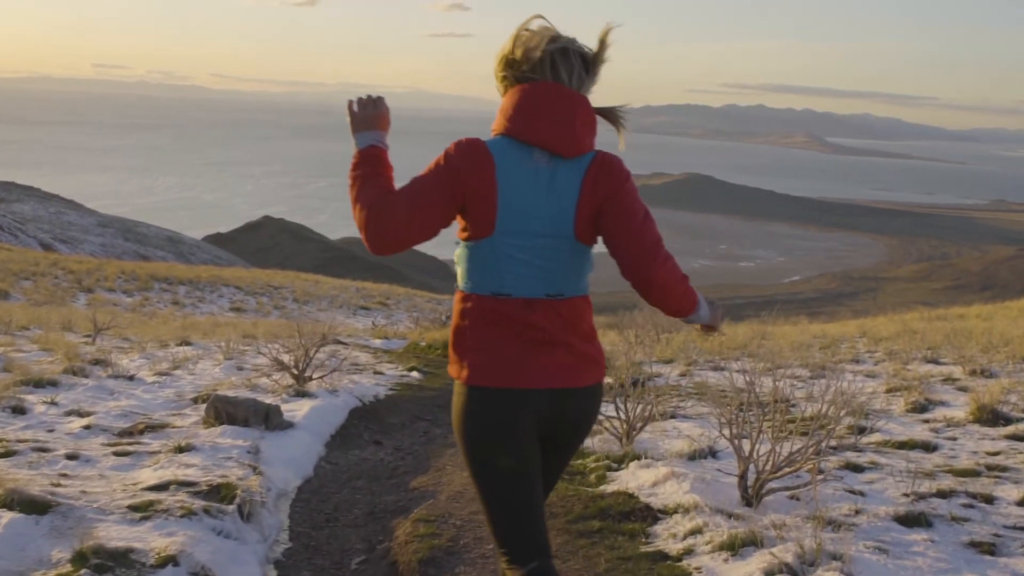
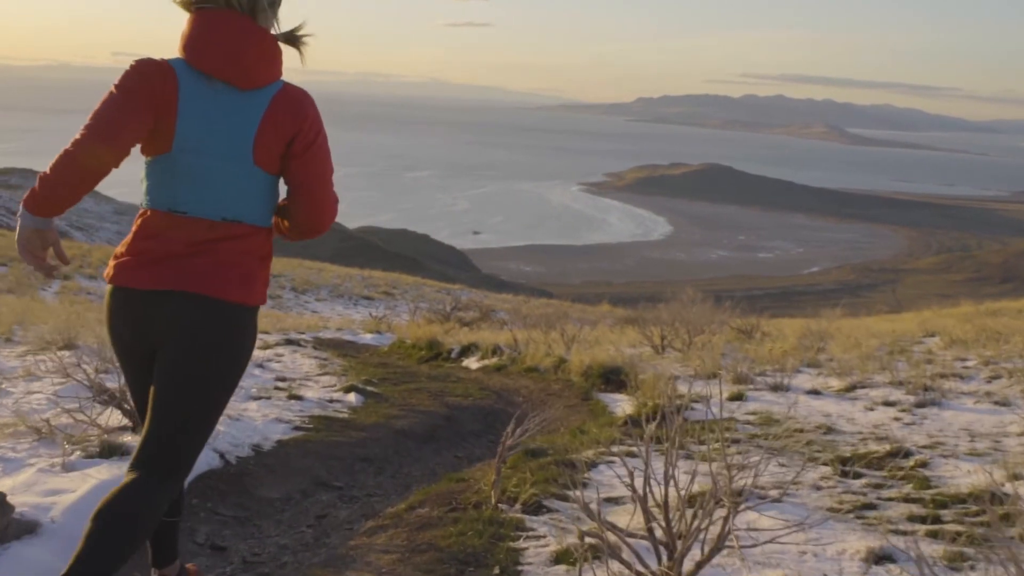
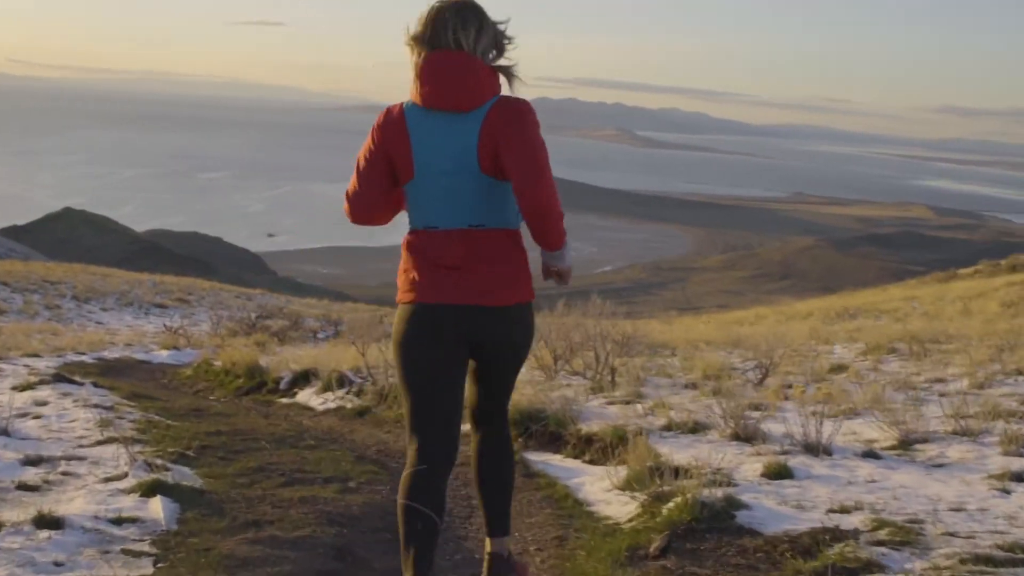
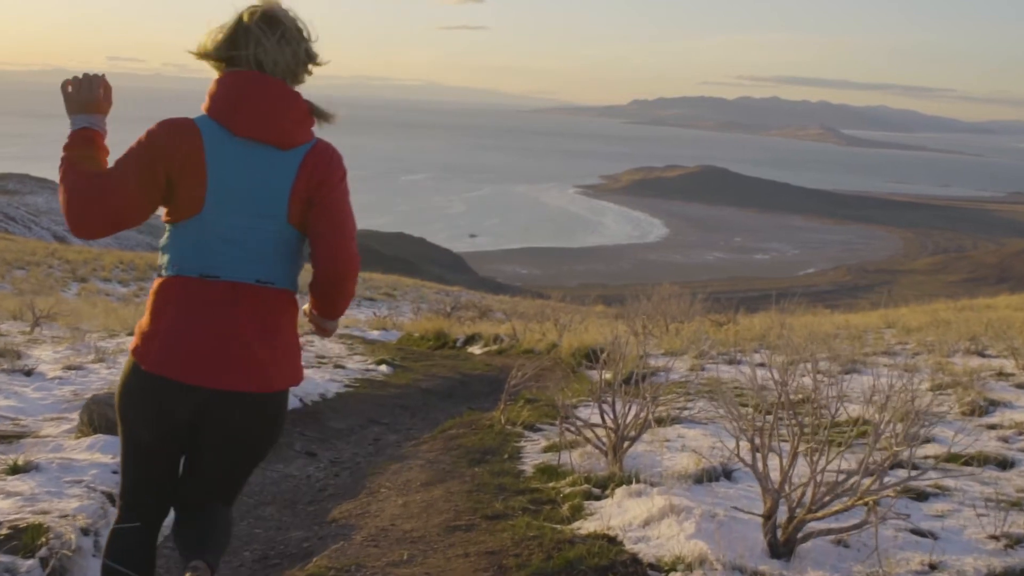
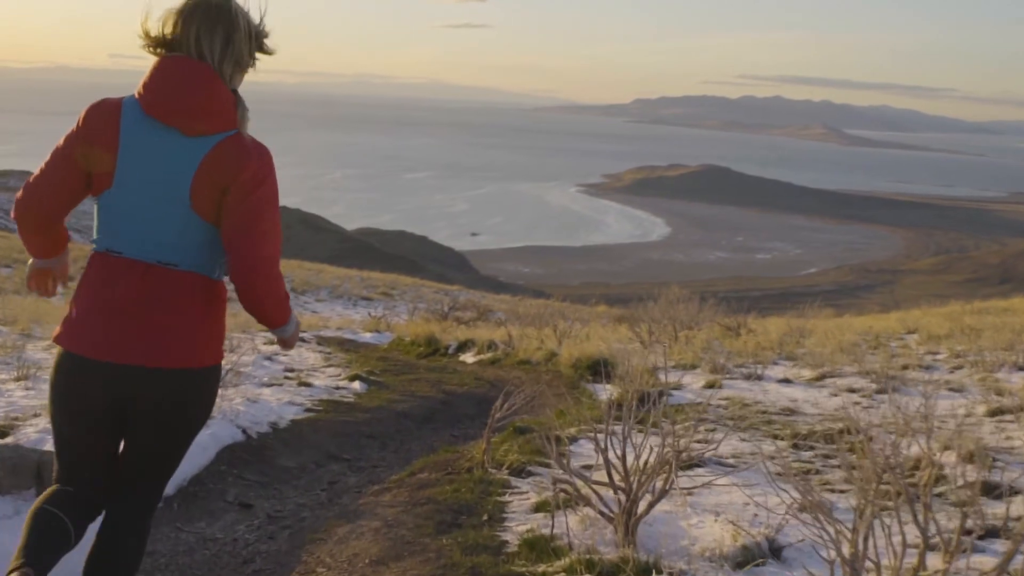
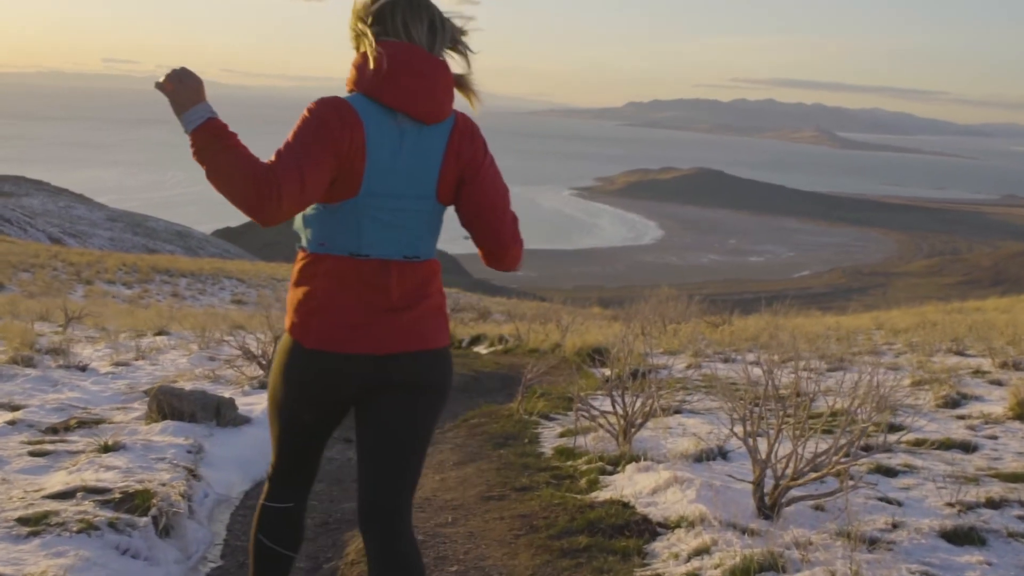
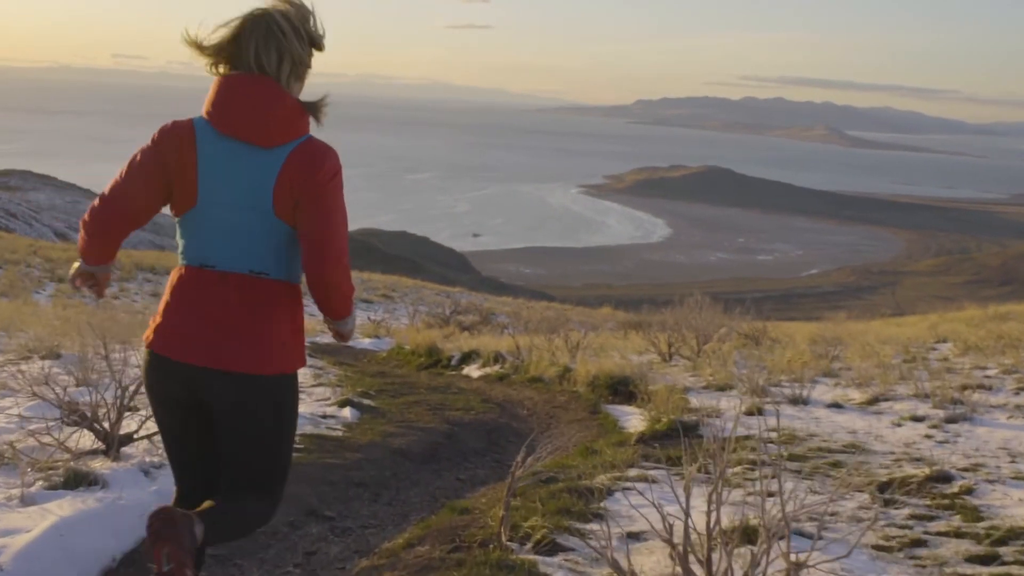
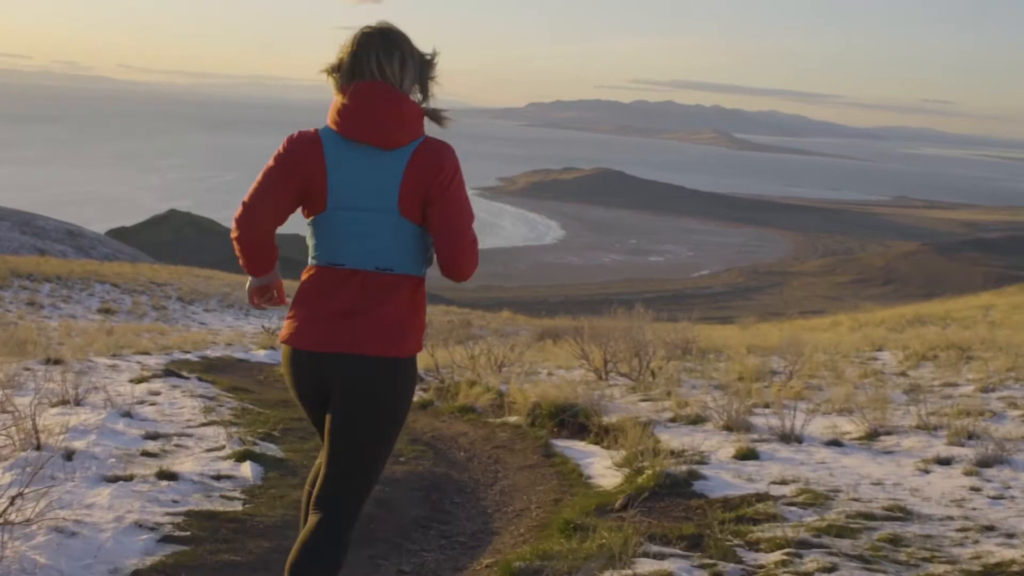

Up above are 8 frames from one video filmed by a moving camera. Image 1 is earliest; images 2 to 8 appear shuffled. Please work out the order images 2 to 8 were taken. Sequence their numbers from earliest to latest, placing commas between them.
6, 4, 5, 2, 7, 8, 3
